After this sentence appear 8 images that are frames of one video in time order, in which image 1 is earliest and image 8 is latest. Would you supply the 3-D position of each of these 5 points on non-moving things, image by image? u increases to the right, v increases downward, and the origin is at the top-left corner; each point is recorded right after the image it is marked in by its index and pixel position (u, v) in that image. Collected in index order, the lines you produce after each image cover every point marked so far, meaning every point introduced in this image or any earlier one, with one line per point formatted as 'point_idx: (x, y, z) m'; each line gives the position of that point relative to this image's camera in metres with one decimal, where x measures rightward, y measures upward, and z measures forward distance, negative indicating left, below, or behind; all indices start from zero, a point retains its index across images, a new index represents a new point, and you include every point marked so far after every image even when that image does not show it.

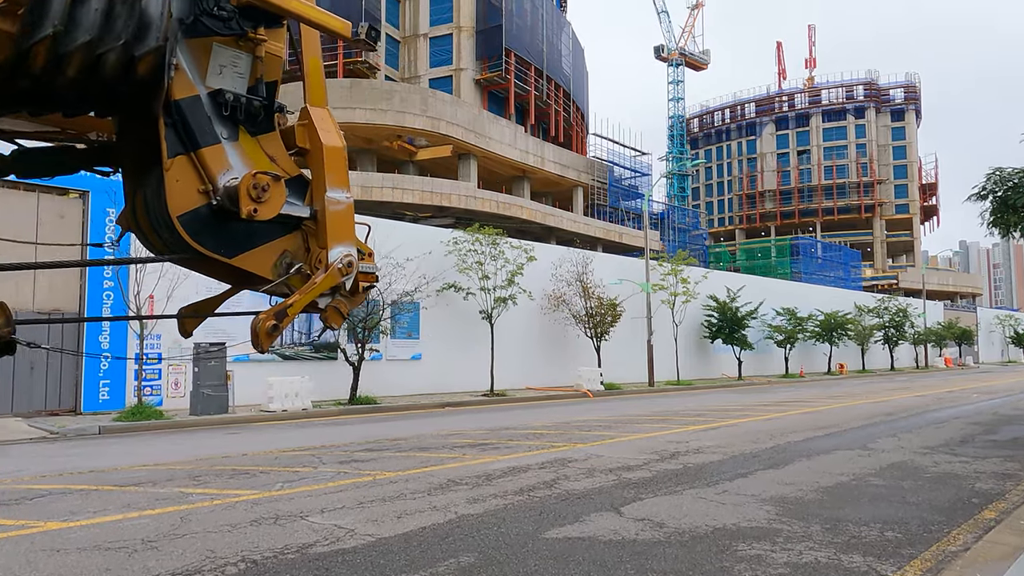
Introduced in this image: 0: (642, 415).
0: (+2.9, -2.8, +16.9) m
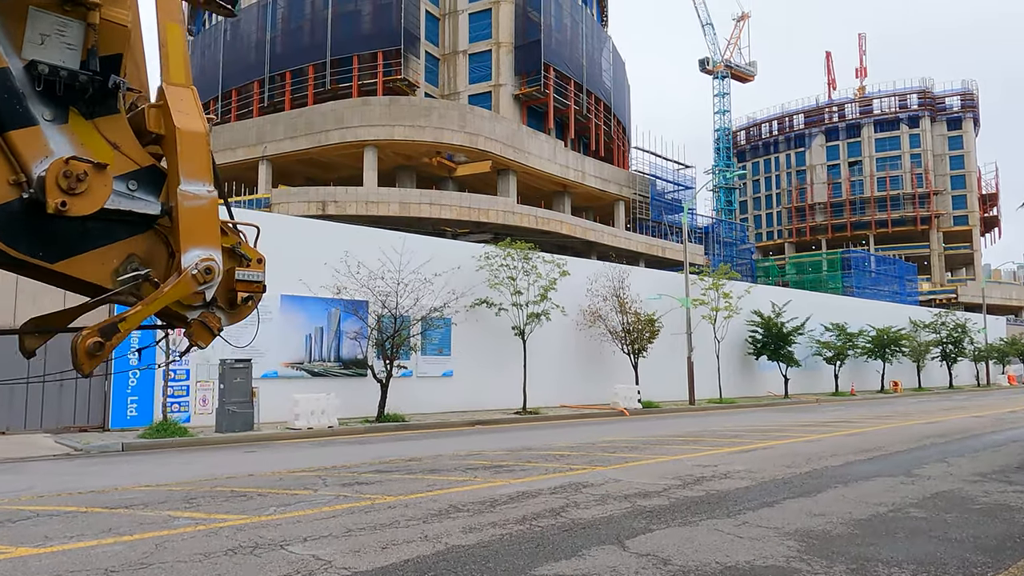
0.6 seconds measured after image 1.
0: (+3.5, -3.1, +16.2) m
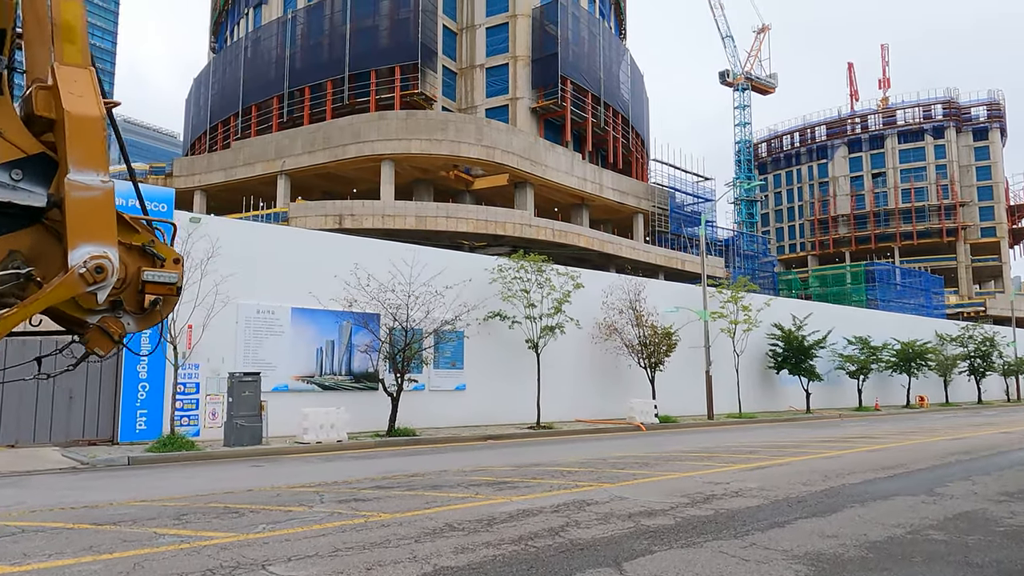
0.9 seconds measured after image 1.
0: (+3.7, -3.4, +15.7) m
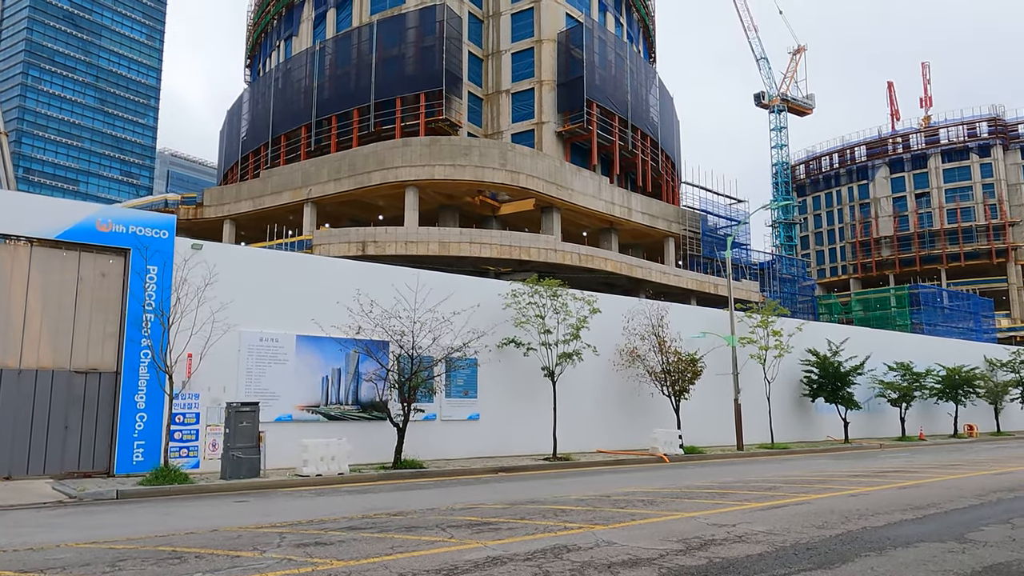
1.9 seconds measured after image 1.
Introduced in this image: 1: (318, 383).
0: (+3.7, -3.8, +14.7) m
1: (-4.9, -2.4, +19.5) m
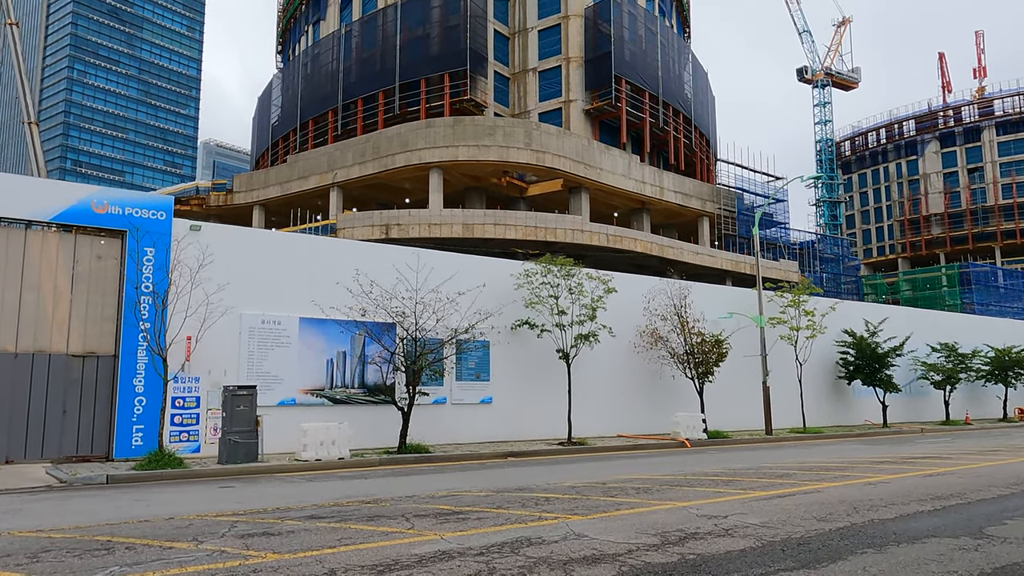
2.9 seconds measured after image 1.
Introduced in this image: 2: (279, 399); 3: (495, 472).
0: (+3.6, -3.4, +13.8) m
1: (-4.7, -1.9, +19.1) m
2: (-5.6, -2.7, +18.3) m
3: (-0.4, -3.8, +15.8) m
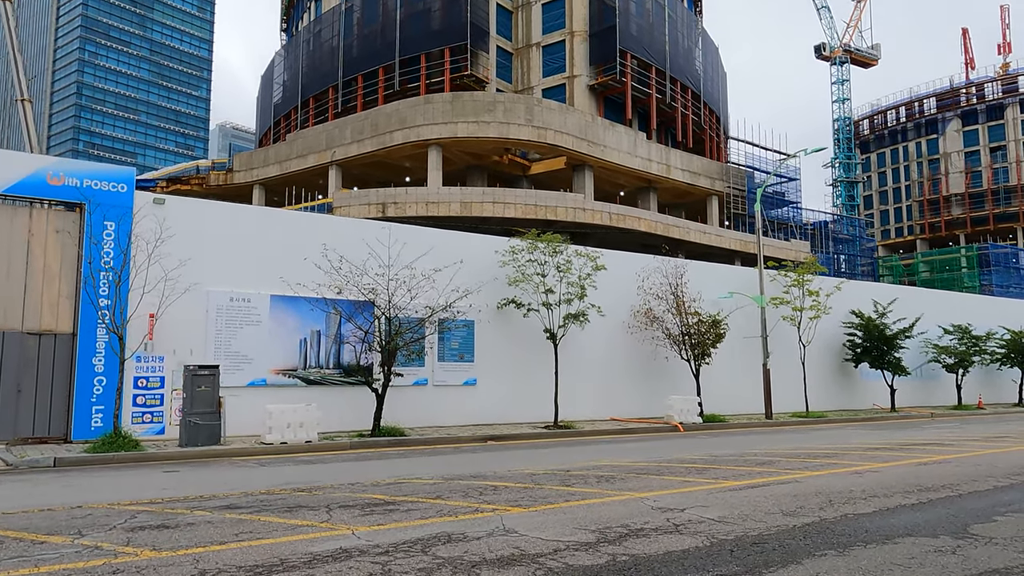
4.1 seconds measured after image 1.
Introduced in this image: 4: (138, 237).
0: (+3.0, -2.9, +12.9) m
1: (-5.2, -1.4, +18.3) m
2: (-6.1, -2.1, +17.6) m
3: (-1.0, -3.3, +15.0) m
4: (-8.2, +1.1, +16.7) m
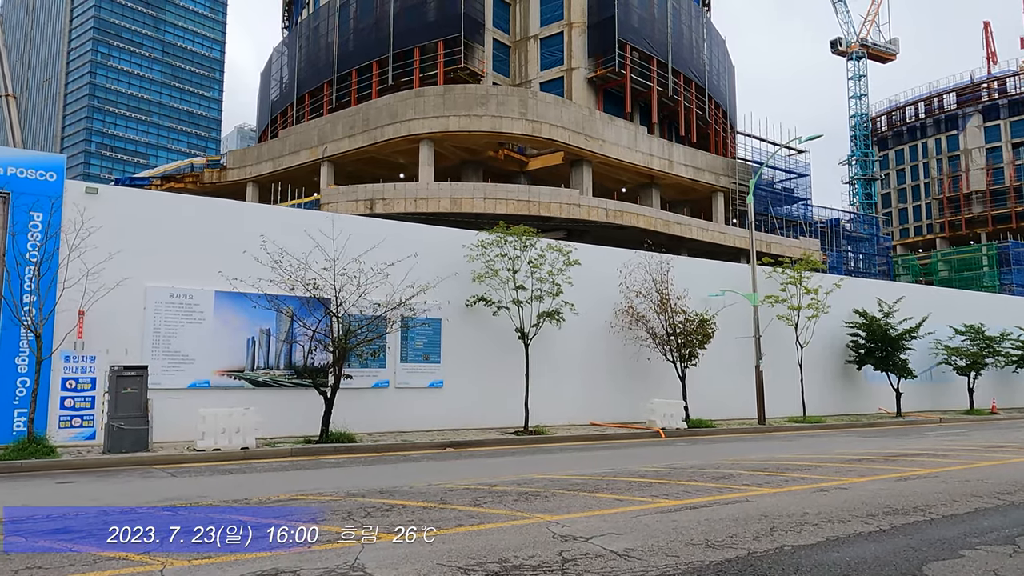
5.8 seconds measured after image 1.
0: (+2.0, -2.8, +11.6) m
1: (-6.2, -1.3, +17.2) m
2: (-7.1, -2.0, +16.5) m
3: (-2.0, -3.2, +13.8) m
4: (-9.1, +1.2, +15.7) m
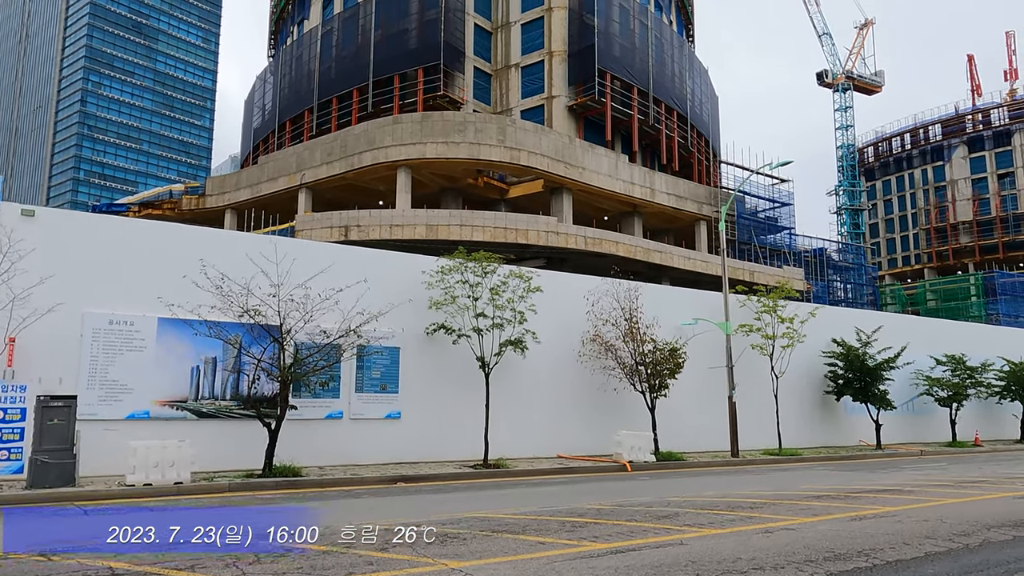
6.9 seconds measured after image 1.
0: (+1.0, -3.2, +10.9) m
1: (-7.2, -1.8, +16.5) m
2: (-8.1, -2.5, +15.7) m
3: (-2.9, -3.7, +13.0) m
4: (-10.1, +0.7, +15.0) m
